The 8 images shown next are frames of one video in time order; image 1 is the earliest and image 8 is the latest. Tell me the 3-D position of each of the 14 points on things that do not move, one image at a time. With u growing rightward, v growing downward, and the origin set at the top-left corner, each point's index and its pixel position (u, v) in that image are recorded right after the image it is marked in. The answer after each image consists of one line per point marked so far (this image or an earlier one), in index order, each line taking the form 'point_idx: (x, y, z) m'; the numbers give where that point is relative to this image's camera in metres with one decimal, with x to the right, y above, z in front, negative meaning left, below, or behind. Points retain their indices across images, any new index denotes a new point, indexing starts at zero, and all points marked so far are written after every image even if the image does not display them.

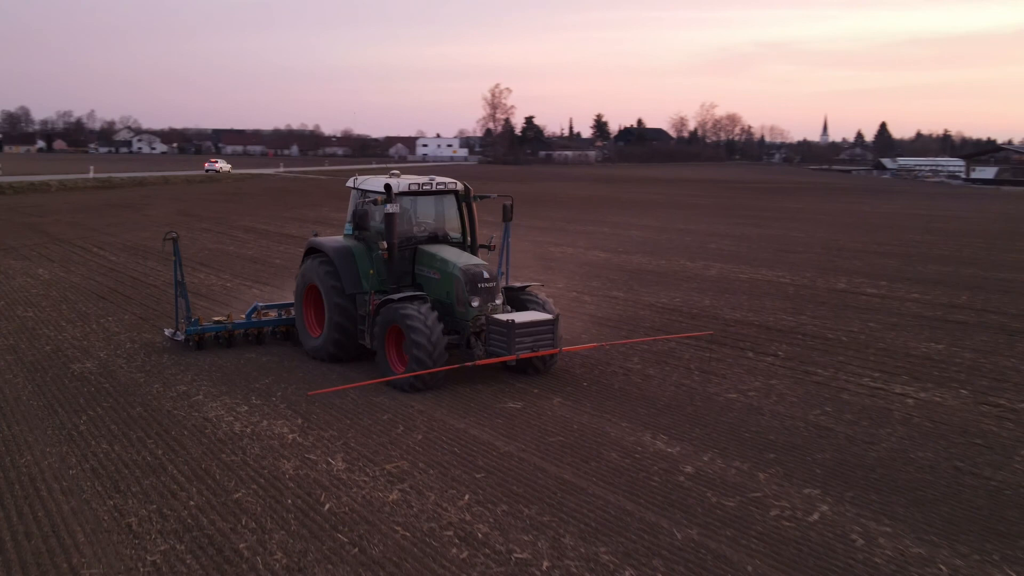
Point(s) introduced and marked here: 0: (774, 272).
0: (+4.6, +0.3, +17.7) m
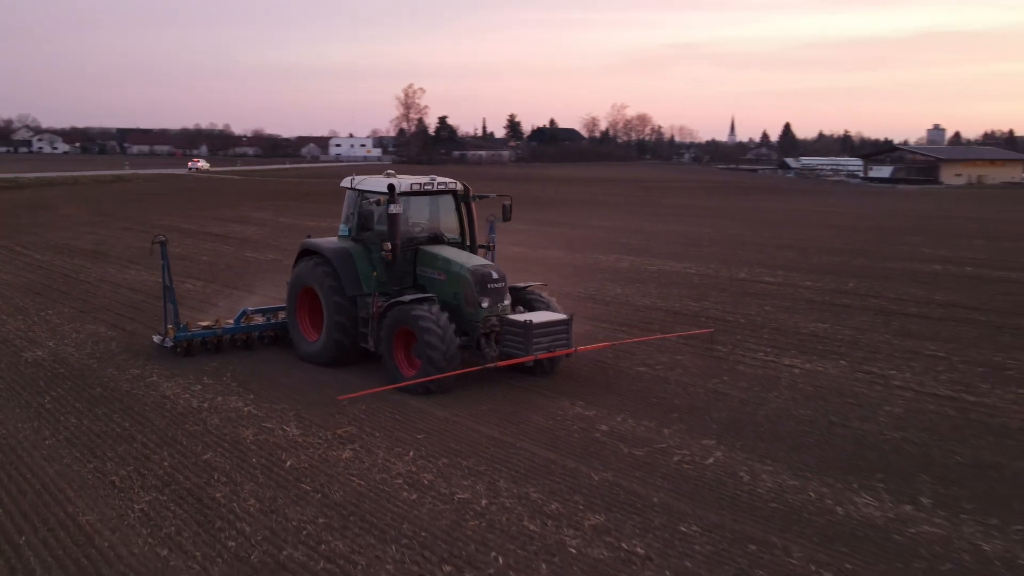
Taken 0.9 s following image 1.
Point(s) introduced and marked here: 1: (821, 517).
0: (+3.2, +0.5, +18.9) m
1: (+1.7, -1.3, +5.5) m
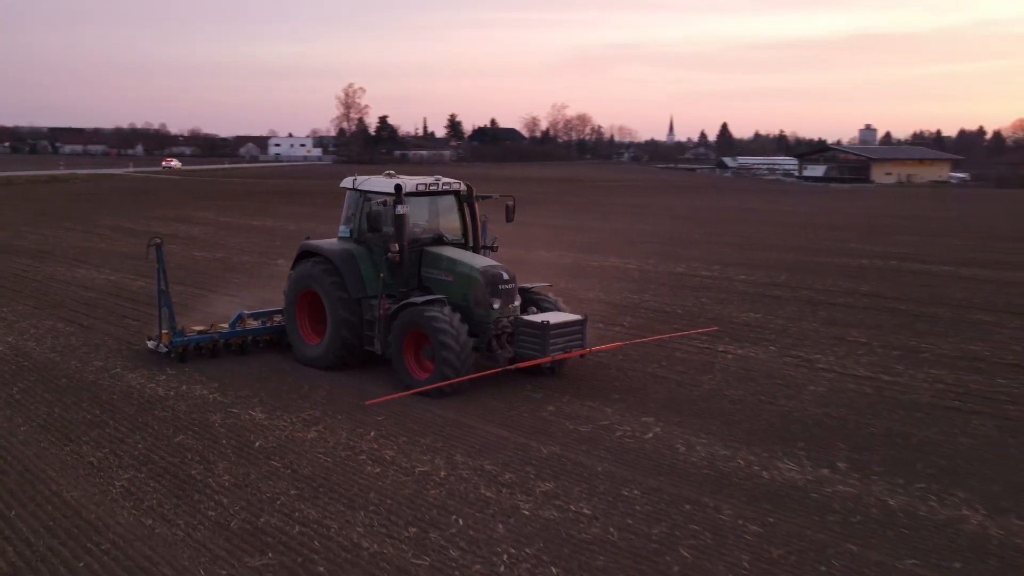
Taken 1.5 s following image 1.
0: (+2.1, +0.6, +19.6) m
1: (+1.4, -1.2, +6.1) m
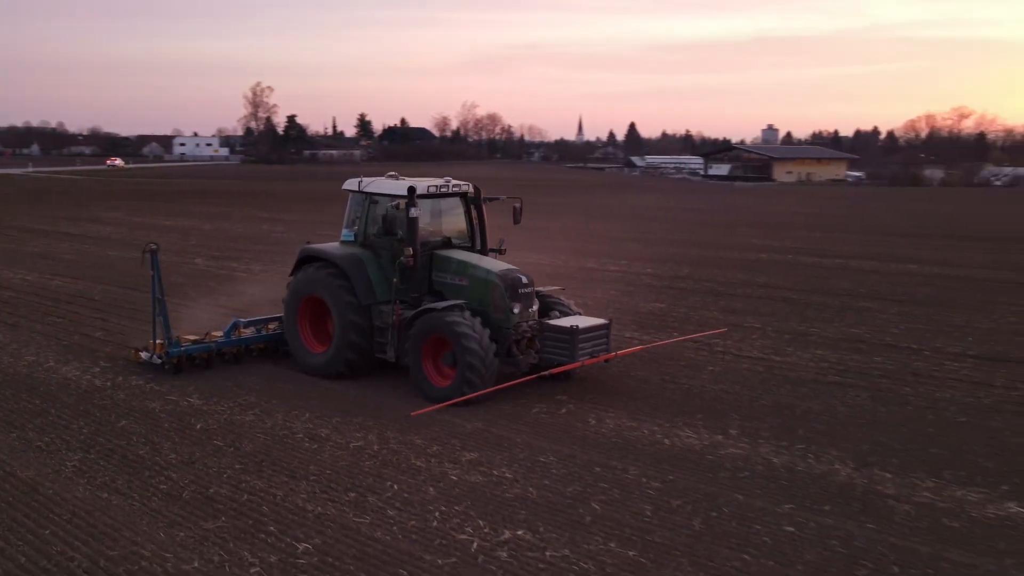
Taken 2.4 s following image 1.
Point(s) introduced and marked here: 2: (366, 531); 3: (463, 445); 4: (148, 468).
0: (+0.5, +0.7, +20.3) m
1: (+0.9, -1.1, +6.9) m
2: (-0.8, -1.3, +5.3) m
3: (-0.3, -1.1, +6.9) m
4: (-2.3, -1.1, +6.4) m
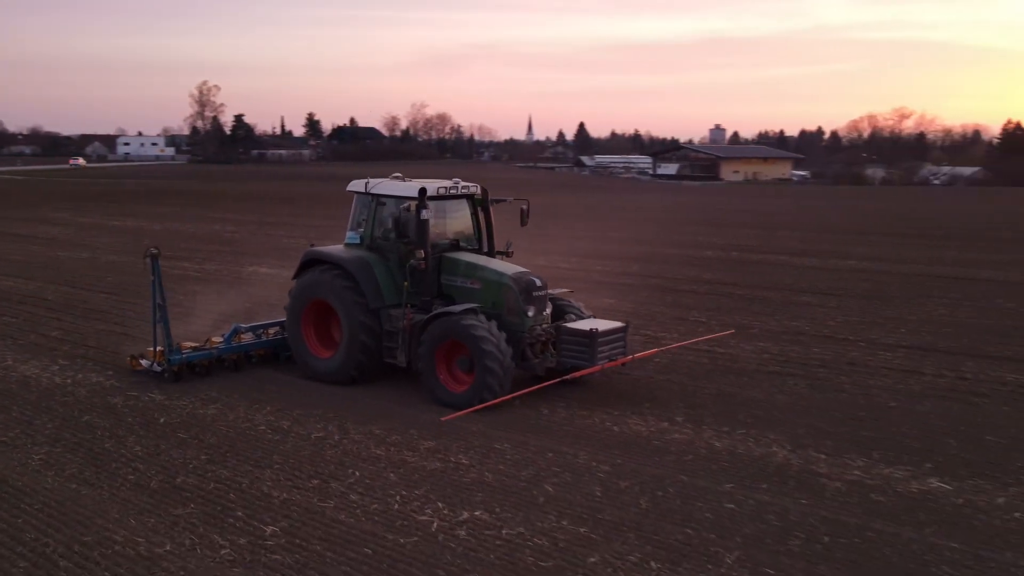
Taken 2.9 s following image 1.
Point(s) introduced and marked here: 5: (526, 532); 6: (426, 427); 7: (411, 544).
0: (-0.5, +0.7, +20.6) m
1: (+0.6, -1.0, +7.2) m
2: (-1.0, -1.2, +5.6) m
3: (-0.6, -1.0, +7.1) m
4: (-2.6, -1.1, +6.5) m
5: (+0.1, -1.3, +5.3) m
6: (-0.6, -1.0, +7.4) m
7: (-0.5, -1.3, +5.1) m
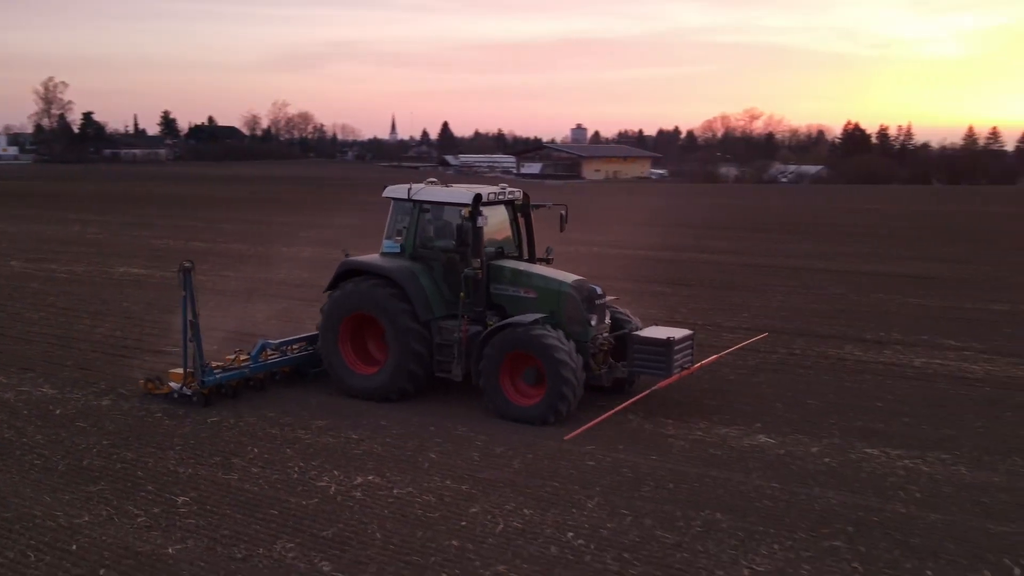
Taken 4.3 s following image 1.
0: (-3.2, +0.8, +21.1) m
1: (-0.3, -1.0, +8.0) m
2: (-1.7, -1.2, +6.1) m
3: (-1.5, -1.0, +7.7) m
4: (-3.4, -1.1, +6.9) m
5: (-0.6, -1.2, +6.0) m
6: (-1.6, -1.0, +7.9) m
7: (-1.1, -1.2, +5.7) m
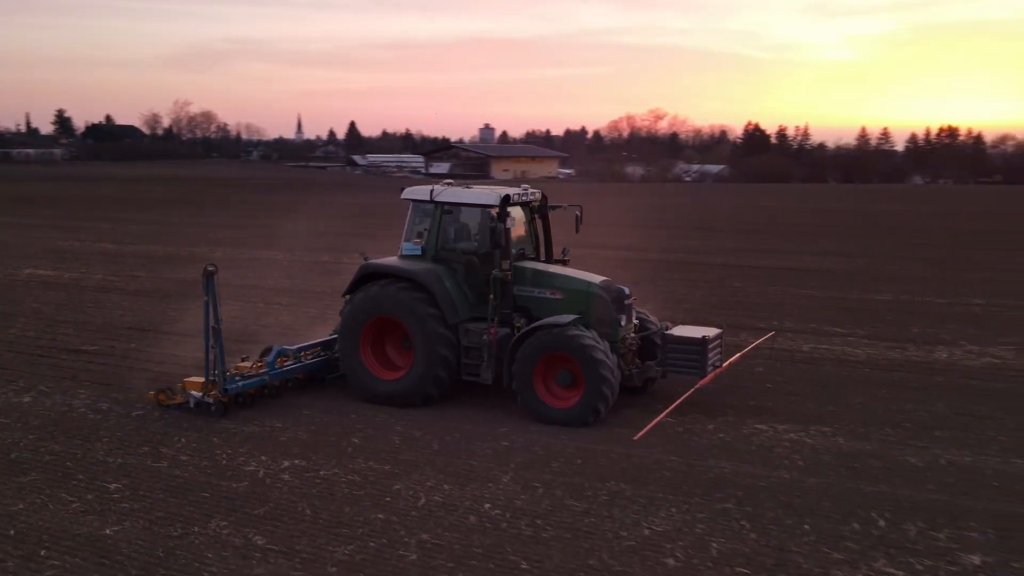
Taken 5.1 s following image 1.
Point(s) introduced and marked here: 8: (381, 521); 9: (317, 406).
0: (-5.1, +0.8, +21.1) m
1: (-1.0, -0.9, +8.3) m
2: (-2.2, -1.2, +6.4) m
3: (-2.2, -1.0, +8.0) m
4: (-4.0, -1.1, +7.0) m
5: (-1.1, -1.2, +6.3) m
6: (-2.2, -0.9, +8.2) m
7: (-1.6, -1.2, +6.0) m
8: (-0.7, -1.3, +5.5) m
9: (-1.8, -0.9, +8.2) m
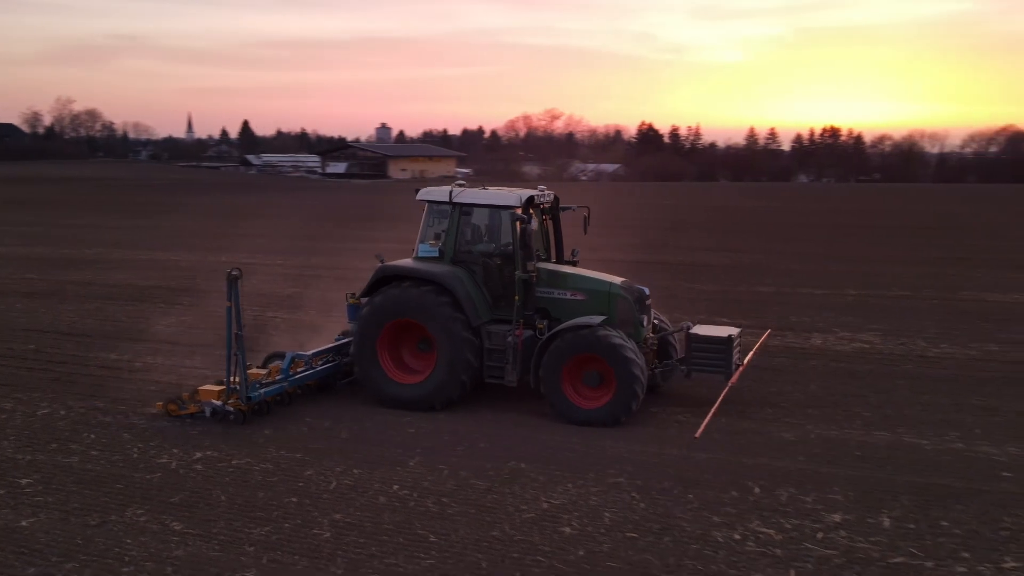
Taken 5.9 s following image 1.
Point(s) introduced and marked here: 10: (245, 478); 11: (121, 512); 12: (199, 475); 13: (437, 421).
0: (-7.2, +0.7, +20.9) m
1: (-1.8, -0.9, +8.6) m
2: (-2.8, -1.2, +6.5) m
3: (-3.0, -0.9, +8.1) m
4: (-4.6, -1.1, +6.9) m
5: (-1.7, -1.1, +6.6) m
6: (-3.0, -0.9, +8.3) m
7: (-2.2, -1.2, +6.2) m
8: (-1.3, -1.2, +5.8) m
9: (-2.6, -0.9, +8.4) m
10: (-1.7, -1.2, +6.2) m
11: (-2.2, -1.3, +5.7) m
12: (-2.0, -1.2, +6.3) m
13: (-0.7, -1.0, +7.7) m
